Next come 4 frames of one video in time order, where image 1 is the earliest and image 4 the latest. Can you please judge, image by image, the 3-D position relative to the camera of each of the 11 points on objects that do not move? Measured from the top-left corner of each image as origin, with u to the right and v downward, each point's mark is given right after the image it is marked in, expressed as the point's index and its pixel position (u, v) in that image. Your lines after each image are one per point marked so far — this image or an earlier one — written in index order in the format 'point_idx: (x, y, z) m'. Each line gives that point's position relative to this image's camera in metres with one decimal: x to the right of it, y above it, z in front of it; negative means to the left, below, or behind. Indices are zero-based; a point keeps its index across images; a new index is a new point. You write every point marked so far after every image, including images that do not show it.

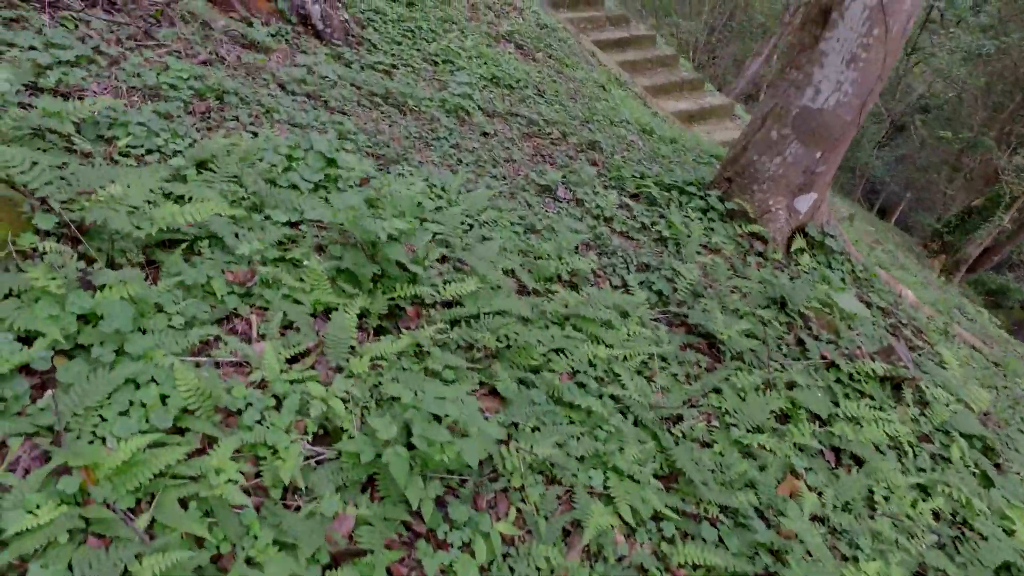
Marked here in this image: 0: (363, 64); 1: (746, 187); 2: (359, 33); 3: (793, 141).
0: (-1.7, +2.5, +4.4) m
1: (+2.0, +0.9, +3.3) m
2: (-1.9, +3.2, +4.8) m
3: (+2.3, +1.2, +3.1) m
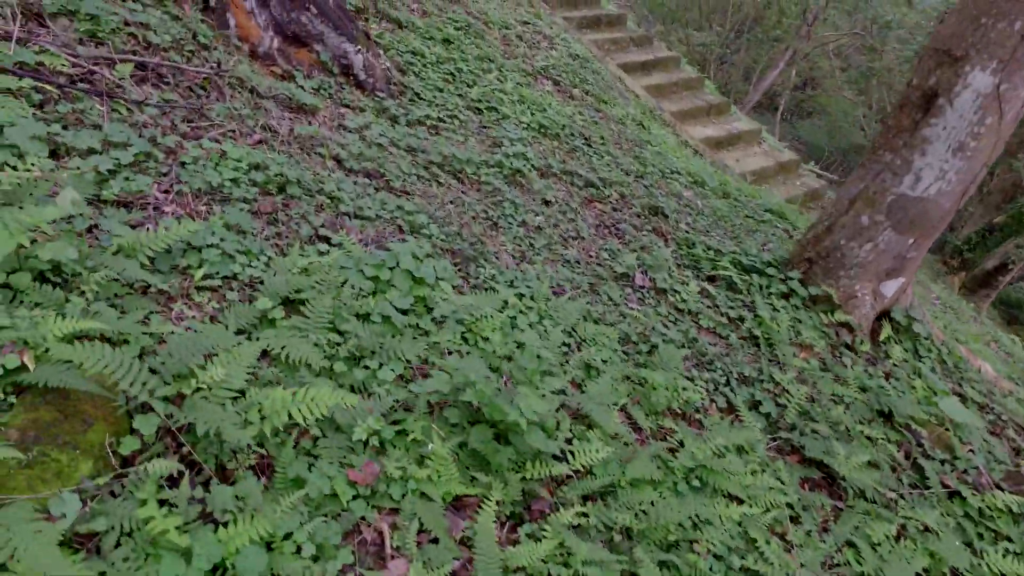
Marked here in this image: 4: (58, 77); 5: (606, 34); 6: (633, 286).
0: (-1.1, +1.8, +4.1) m
1: (+2.6, +0.1, +3.1) m
2: (-1.3, +2.5, +4.6) m
3: (+2.9, +0.5, +3.0) m
4: (-3.1, +1.4, +2.6) m
5: (+2.4, +6.7, +10.1) m
6: (+0.9, 0.0, +3.0) m
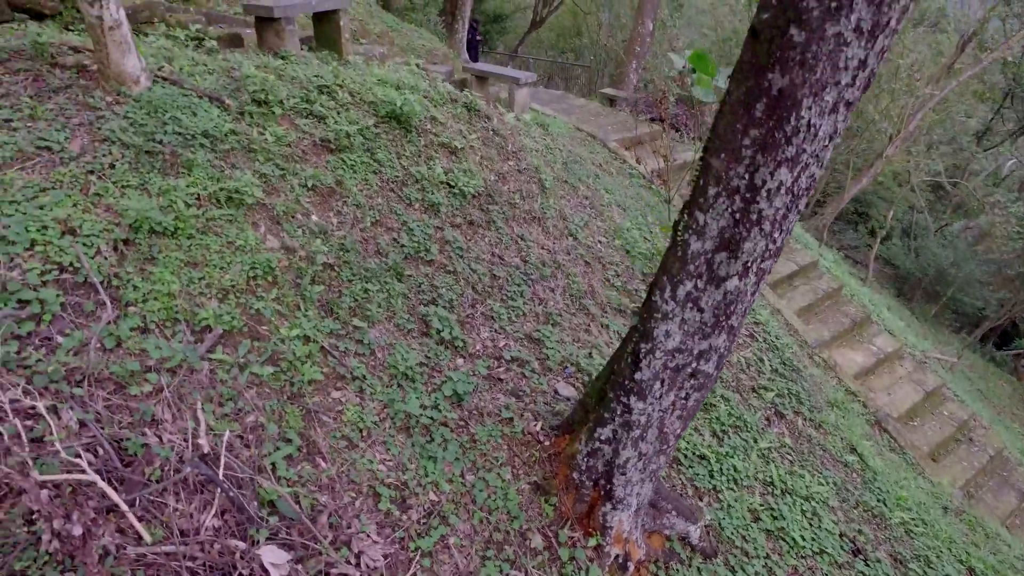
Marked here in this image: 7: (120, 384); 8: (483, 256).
0: (+2.9, -3.8, +4.7) m
1: (+6.6, -5.6, +3.9) m
2: (+2.7, -3.1, +5.1) m
3: (+6.9, -5.3, +3.7) m
4: (+1.0, -4.3, +3.1) m
5: (+6.3, +1.4, +10.3) m
6: (+5.0, -5.7, +3.7) m
7: (-3.2, -0.8, +3.1) m
8: (-0.4, +0.5, +5.7) m
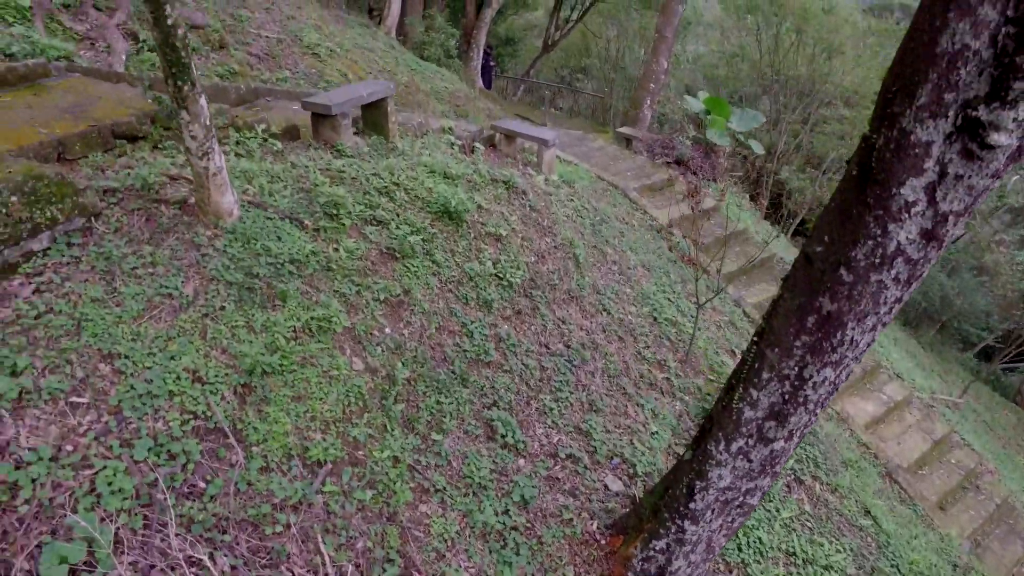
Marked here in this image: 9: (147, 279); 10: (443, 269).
0: (+3.6, -5.2, +5.3) m
1: (+7.4, -7.0, +4.5) m
2: (+3.4, -4.5, +5.7) m
3: (+7.6, -6.7, +4.3) m
4: (+1.7, -5.8, +3.7) m
5: (+7.1, +0.1, +10.8) m
6: (+5.7, -7.1, +4.3) m
7: (-2.4, -2.2, +3.6) m
8: (+0.3, -0.9, +6.2) m
9: (-4.2, +0.1, +4.4) m
10: (-1.1, +0.3, +6.1) m
